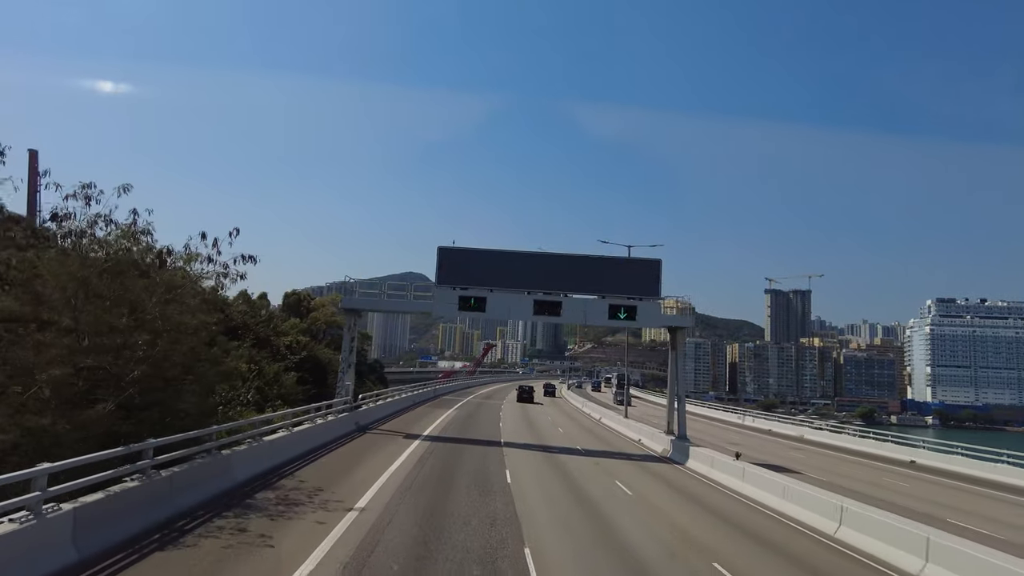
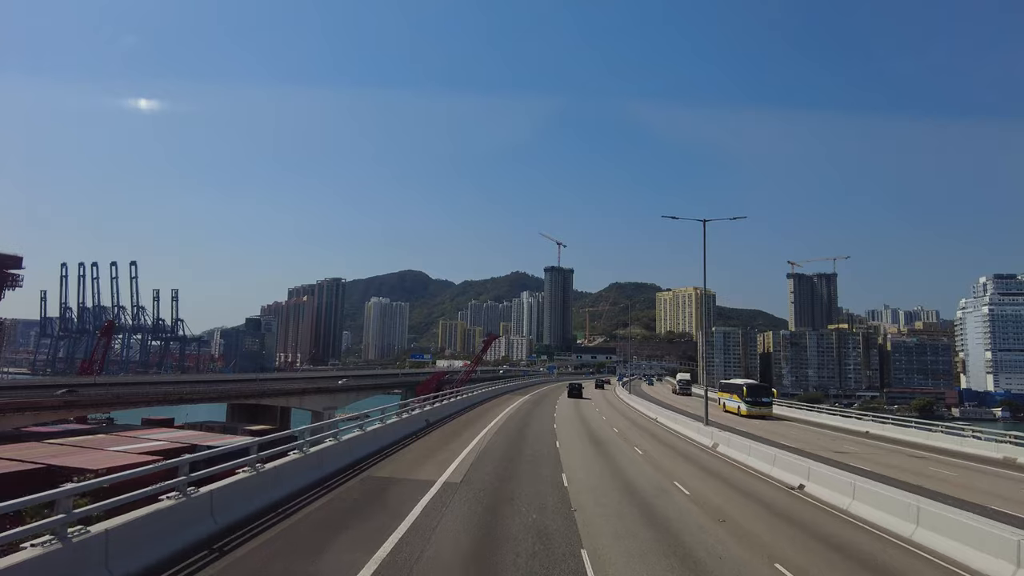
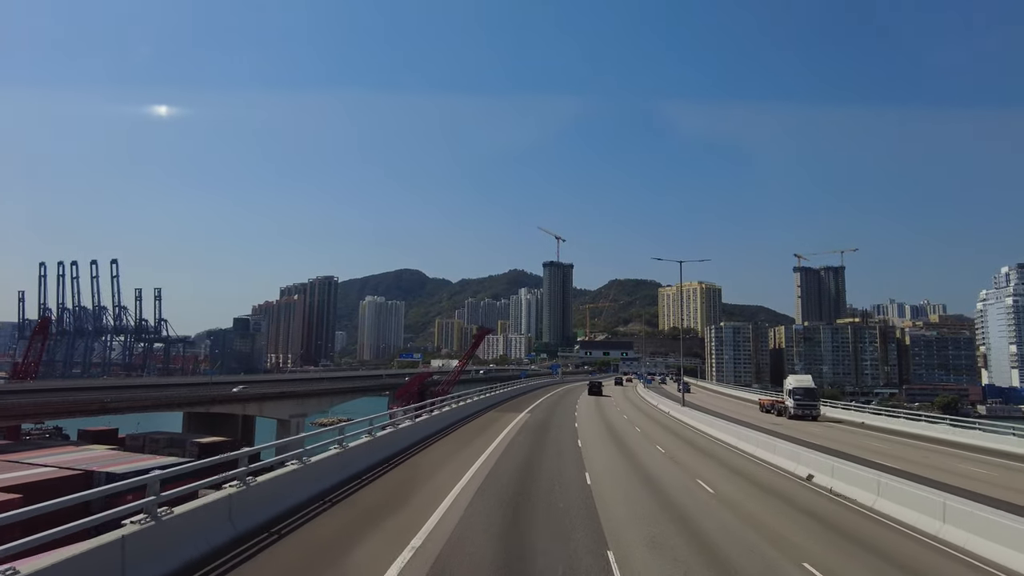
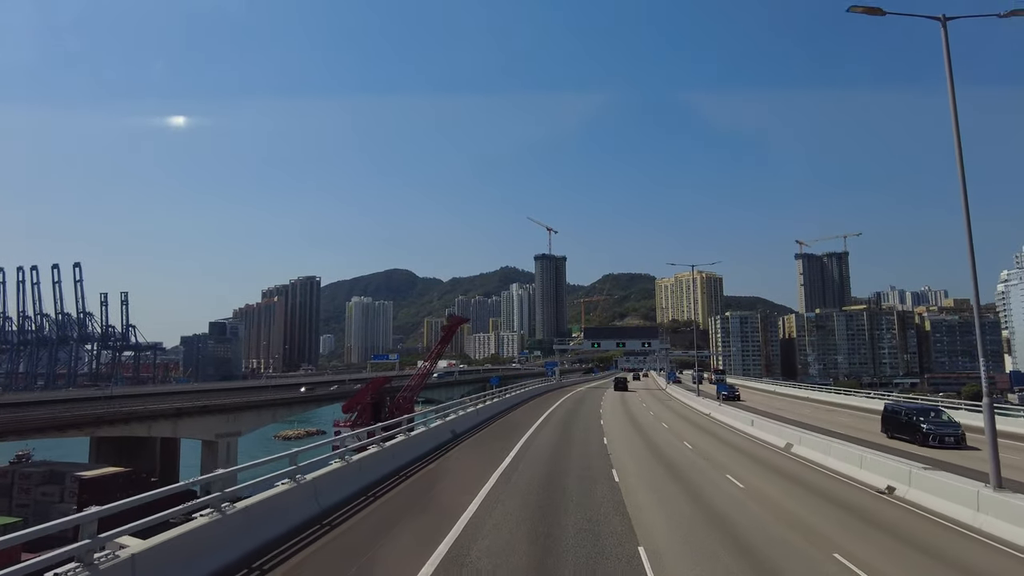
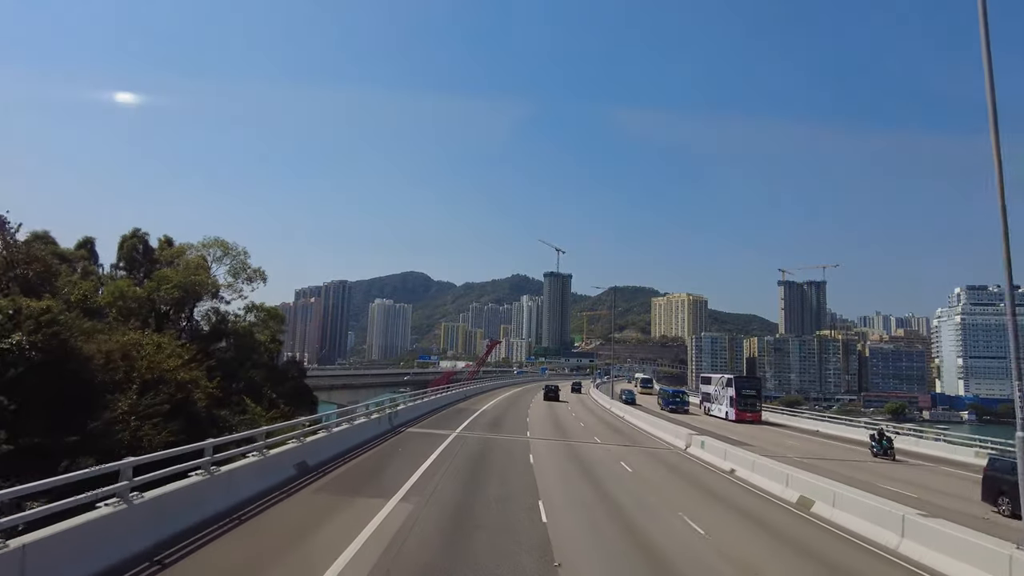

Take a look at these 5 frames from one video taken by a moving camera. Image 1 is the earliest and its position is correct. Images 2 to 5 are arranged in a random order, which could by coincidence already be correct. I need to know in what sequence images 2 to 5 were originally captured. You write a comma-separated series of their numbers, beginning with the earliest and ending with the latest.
5, 2, 3, 4
